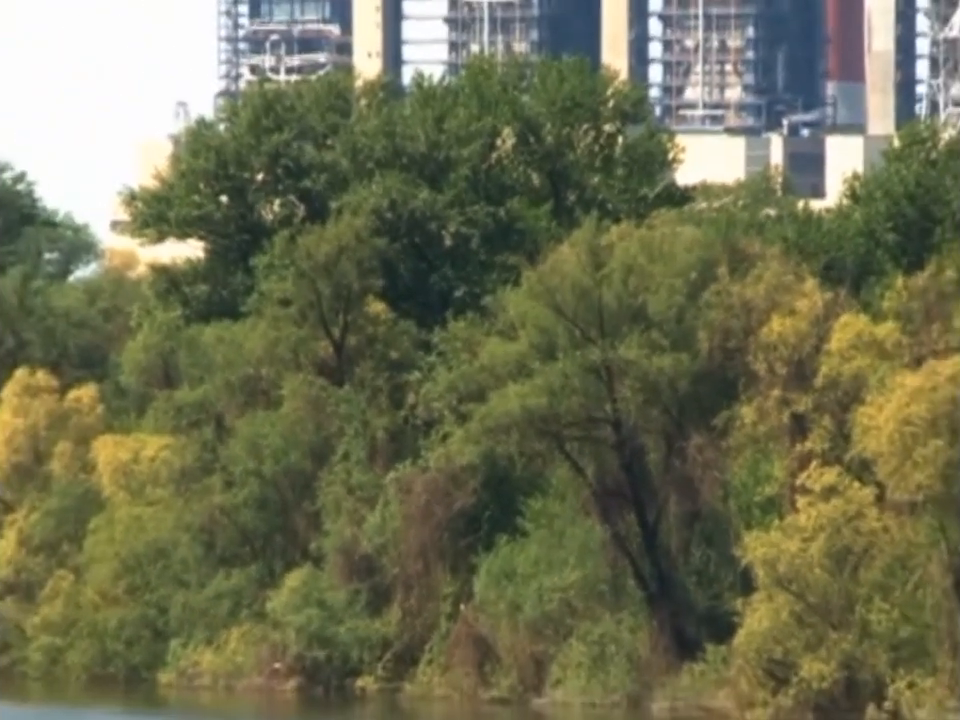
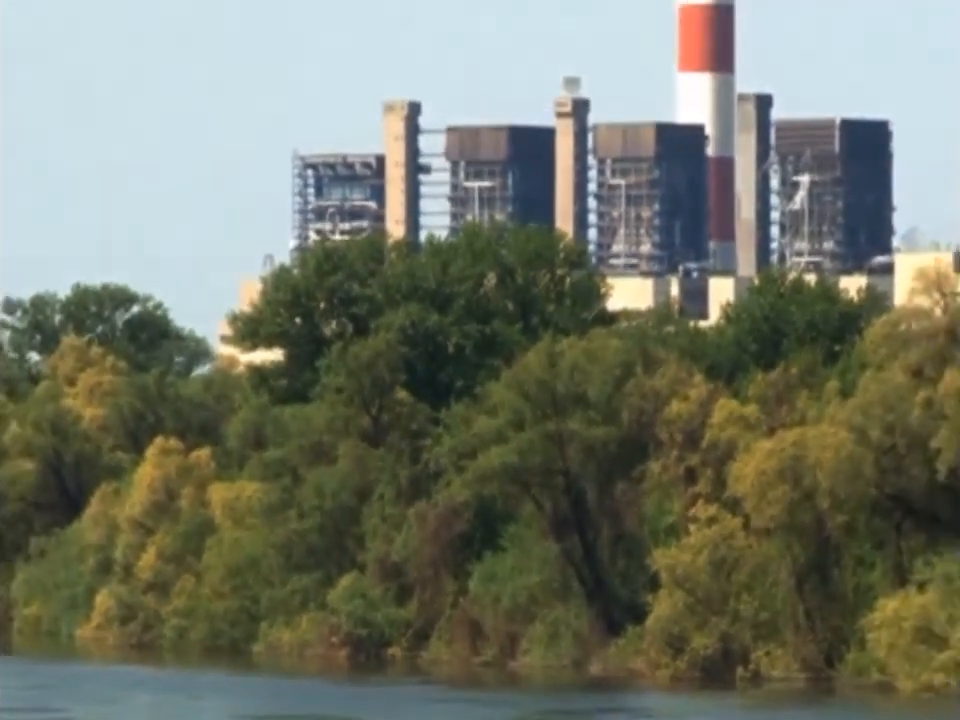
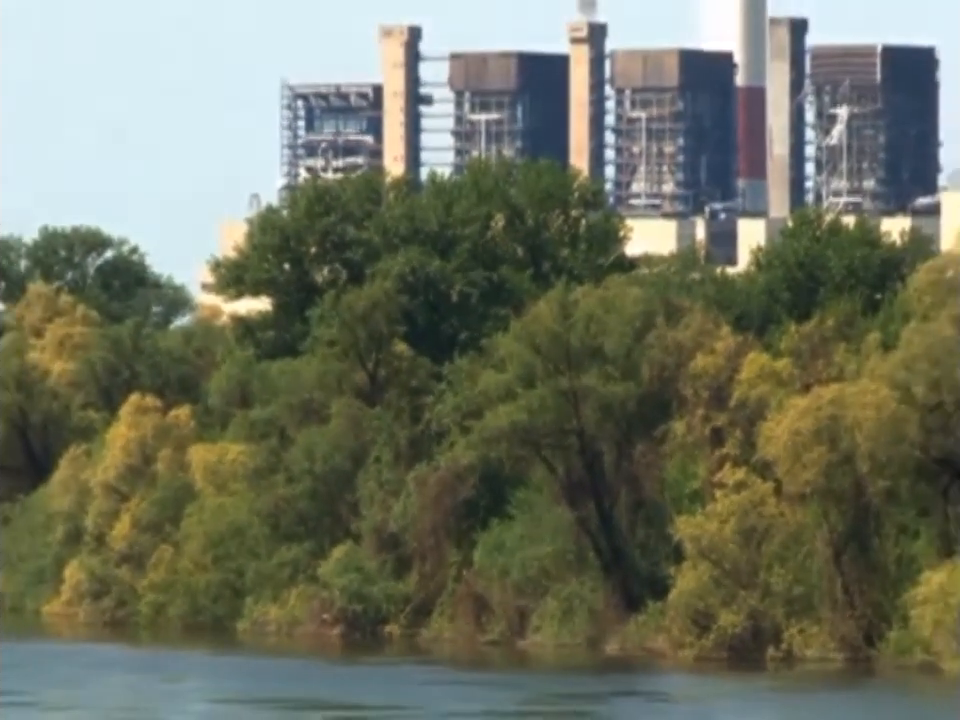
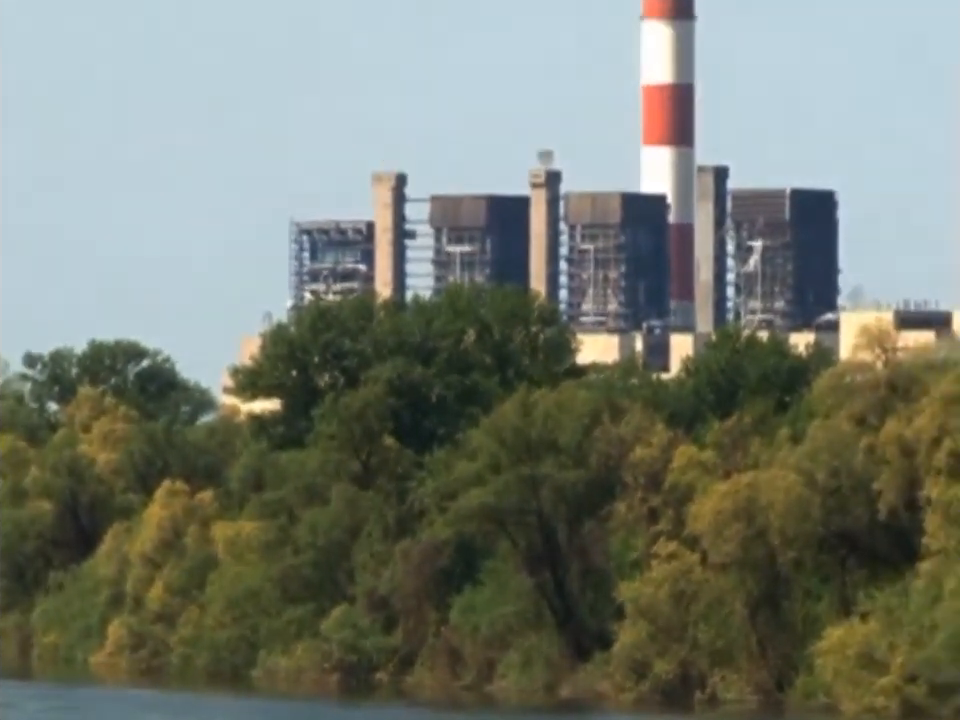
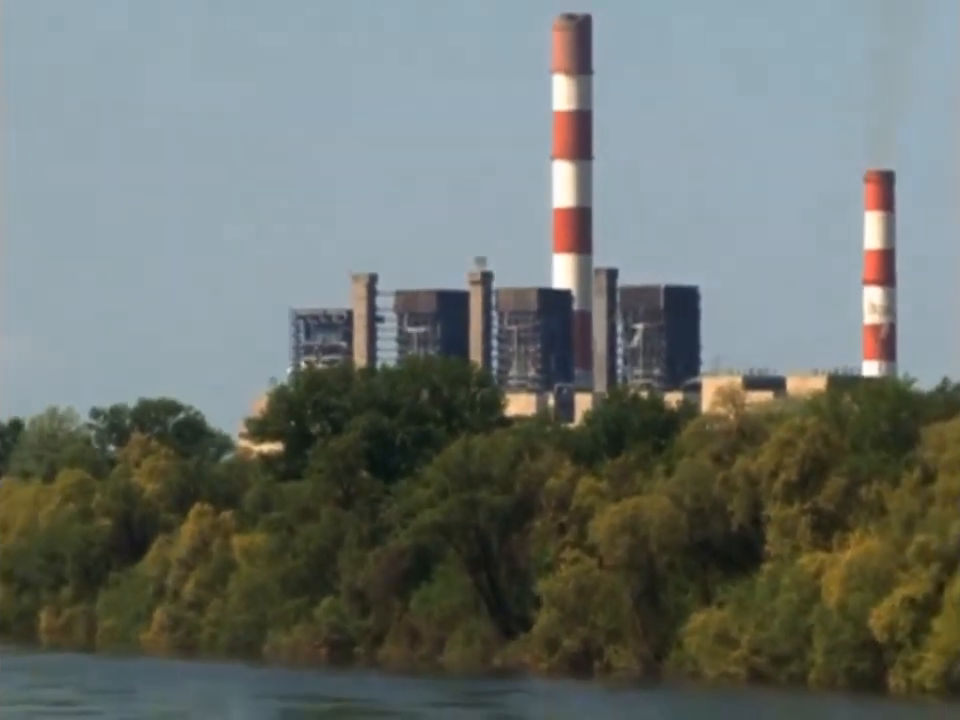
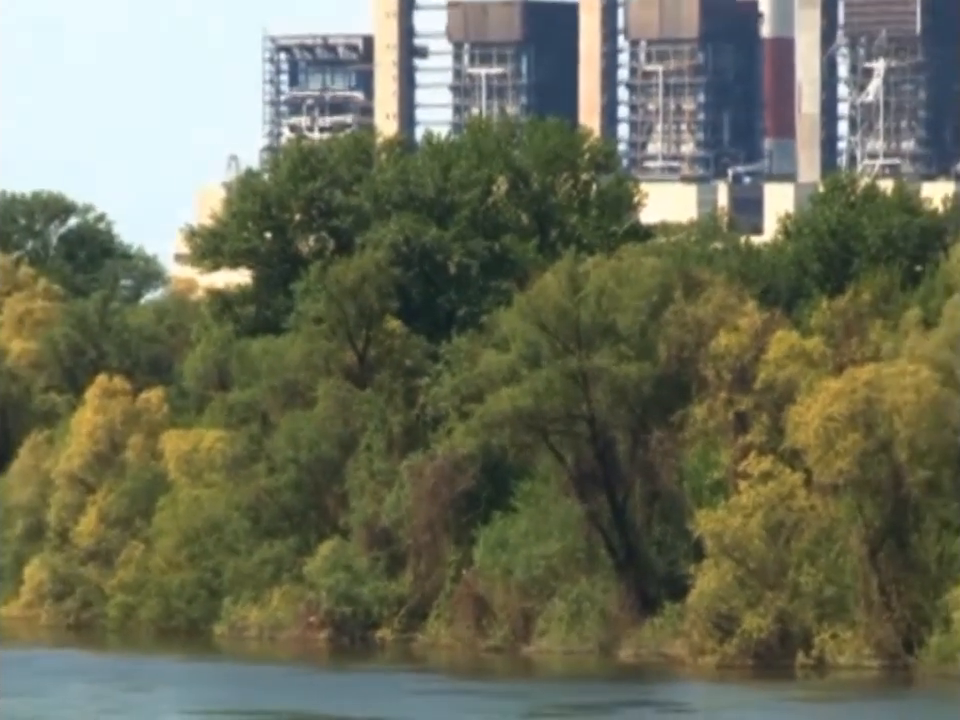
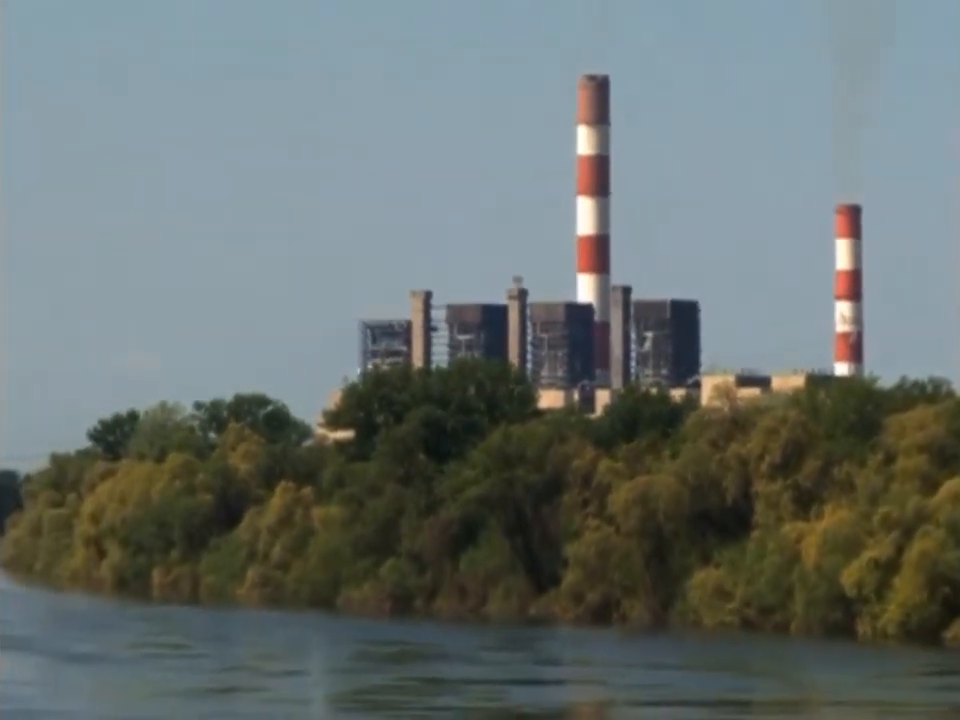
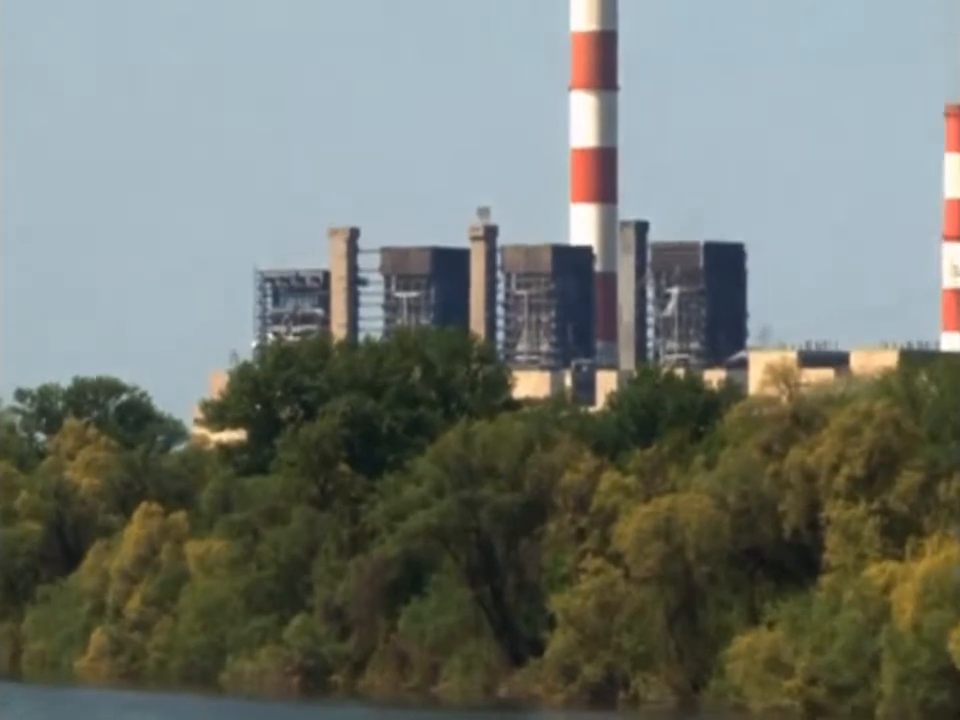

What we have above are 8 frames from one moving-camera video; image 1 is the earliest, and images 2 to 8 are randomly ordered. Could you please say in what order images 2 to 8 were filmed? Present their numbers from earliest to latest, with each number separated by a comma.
6, 3, 2, 4, 8, 5, 7
